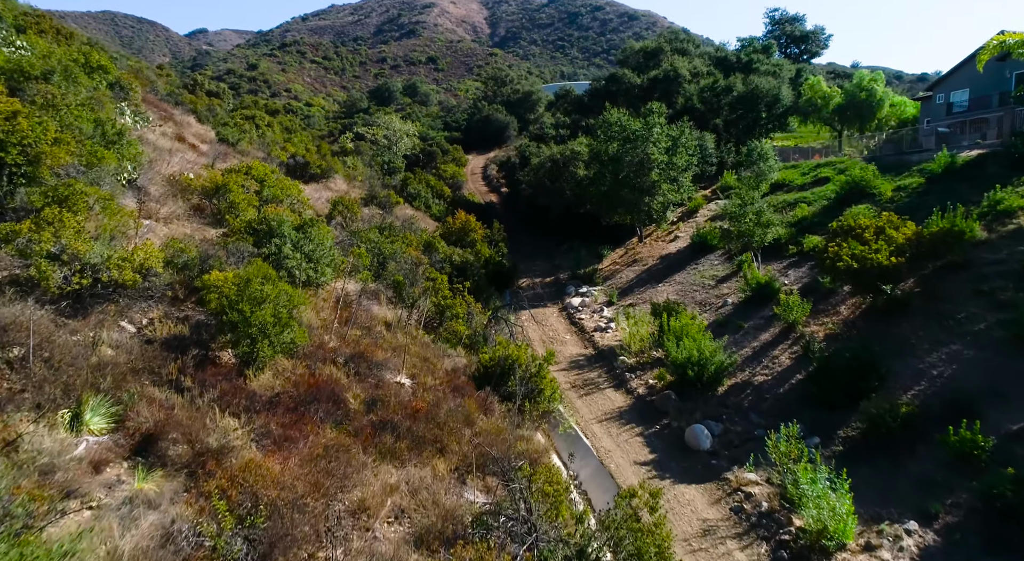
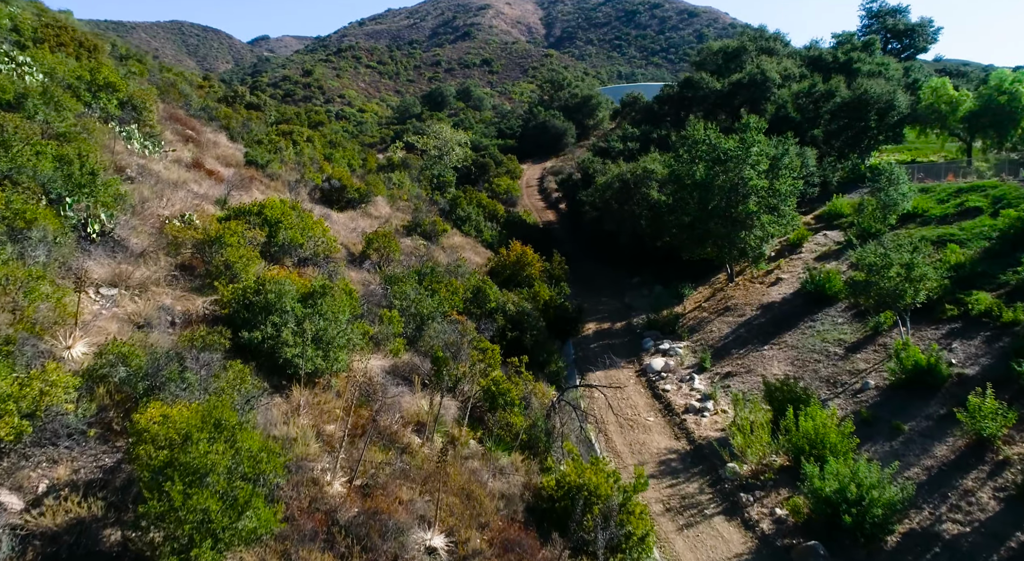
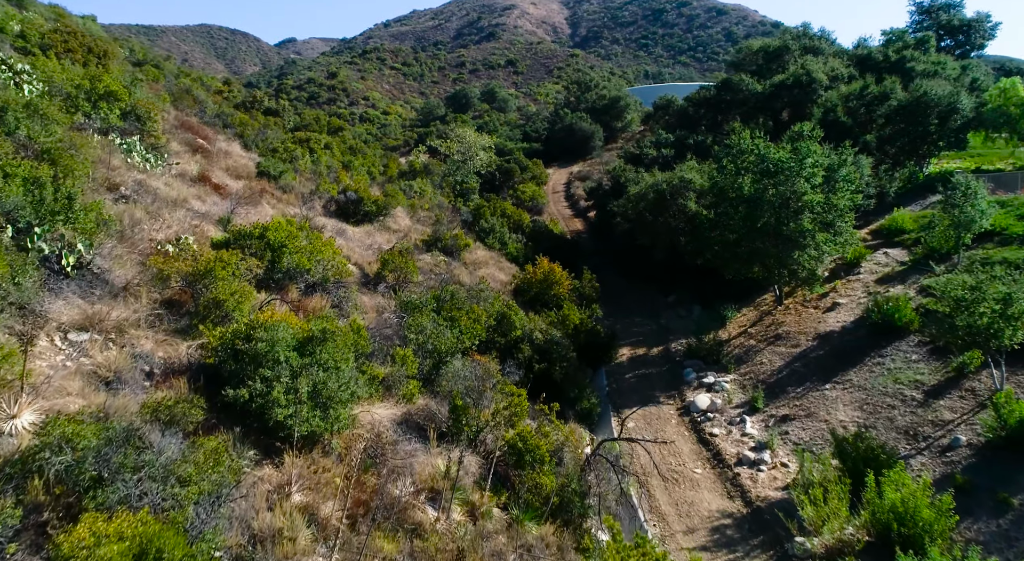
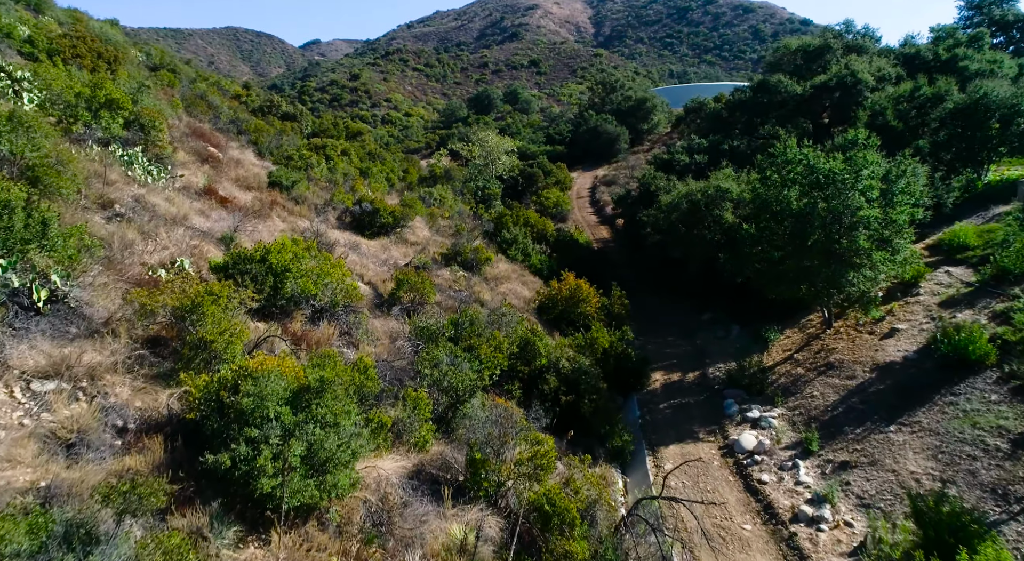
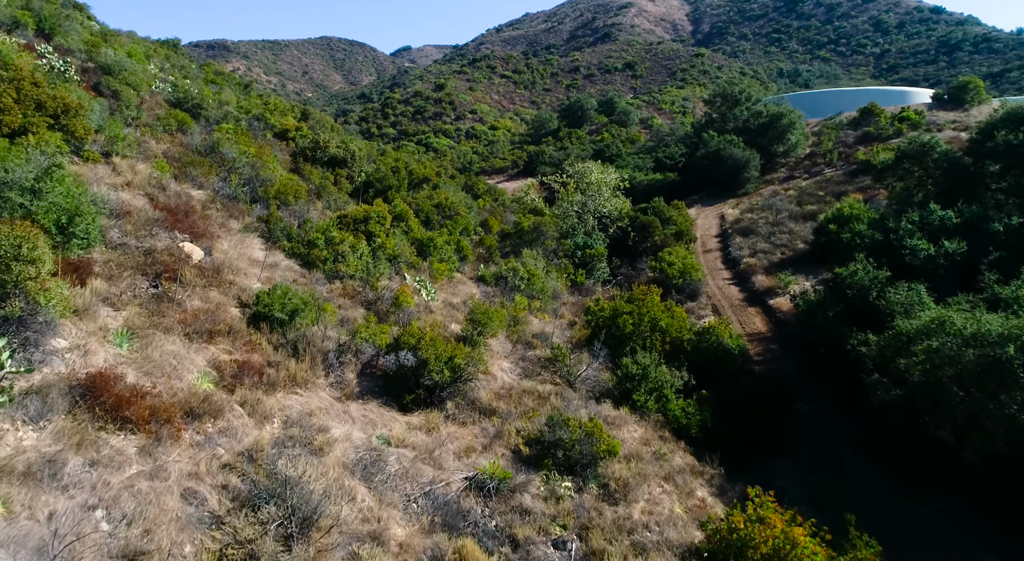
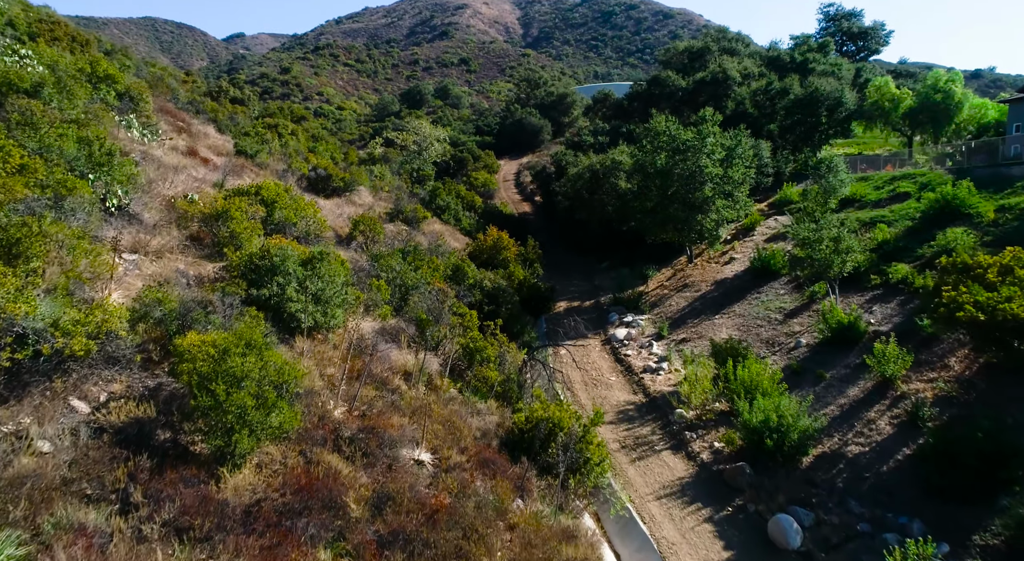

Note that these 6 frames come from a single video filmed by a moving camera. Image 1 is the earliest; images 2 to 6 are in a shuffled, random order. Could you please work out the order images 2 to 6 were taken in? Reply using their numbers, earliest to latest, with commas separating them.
6, 2, 3, 4, 5
